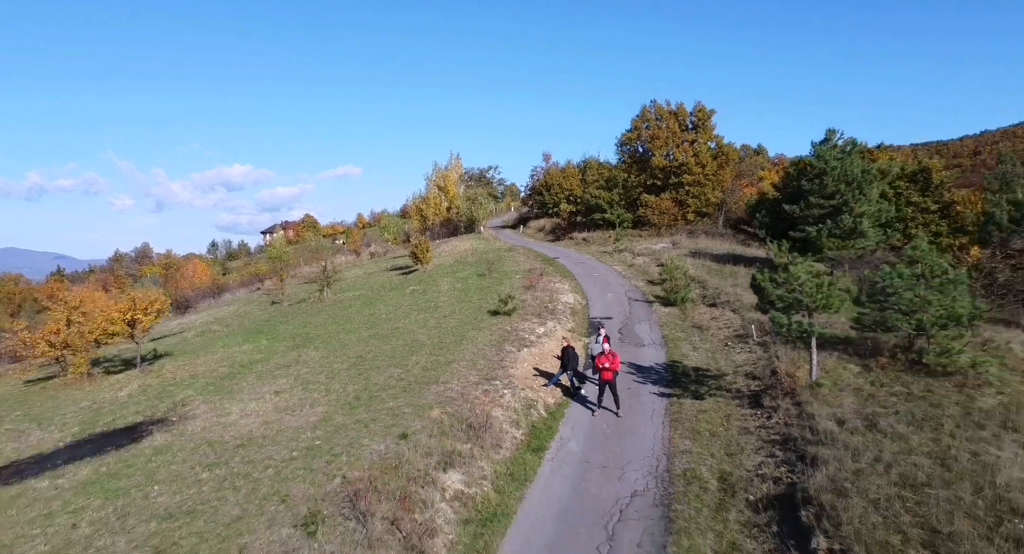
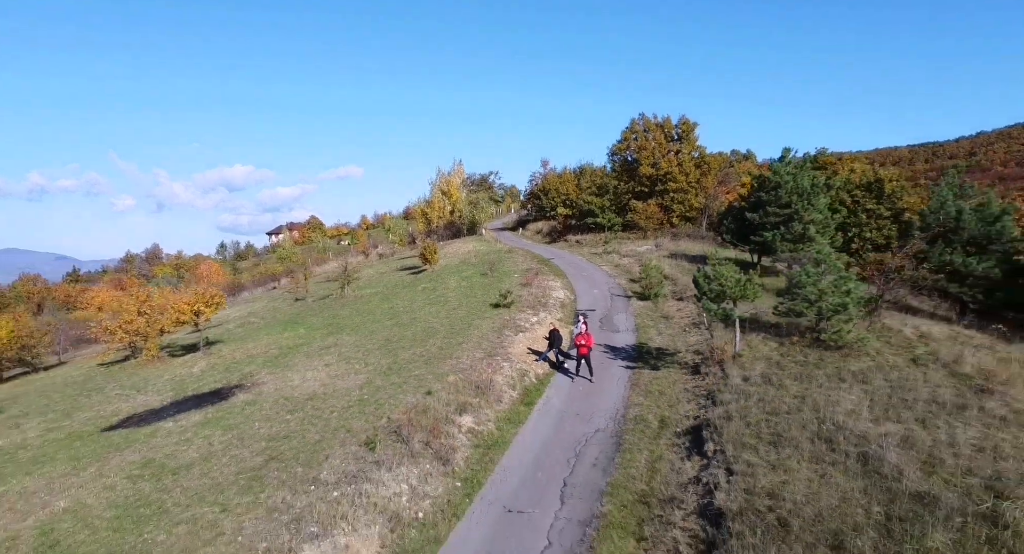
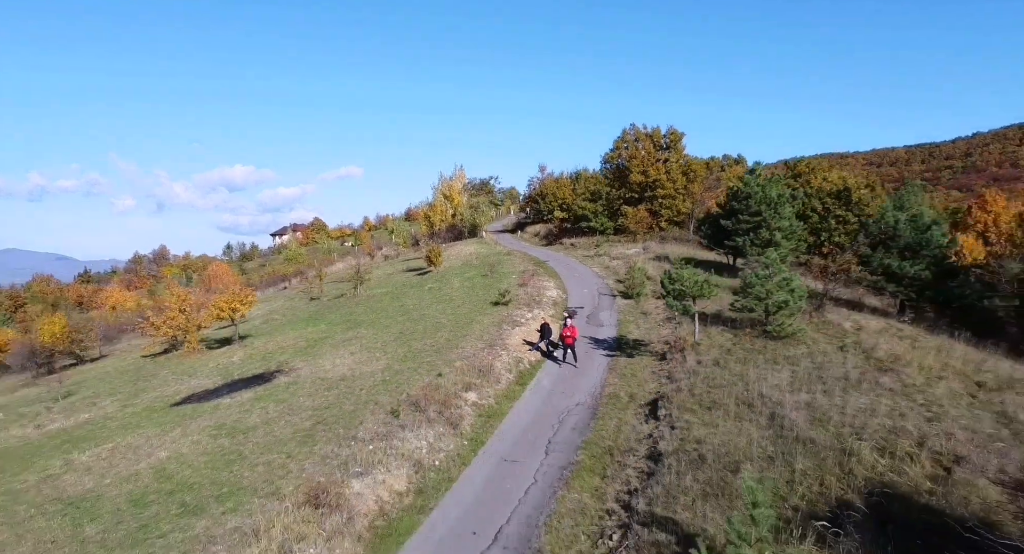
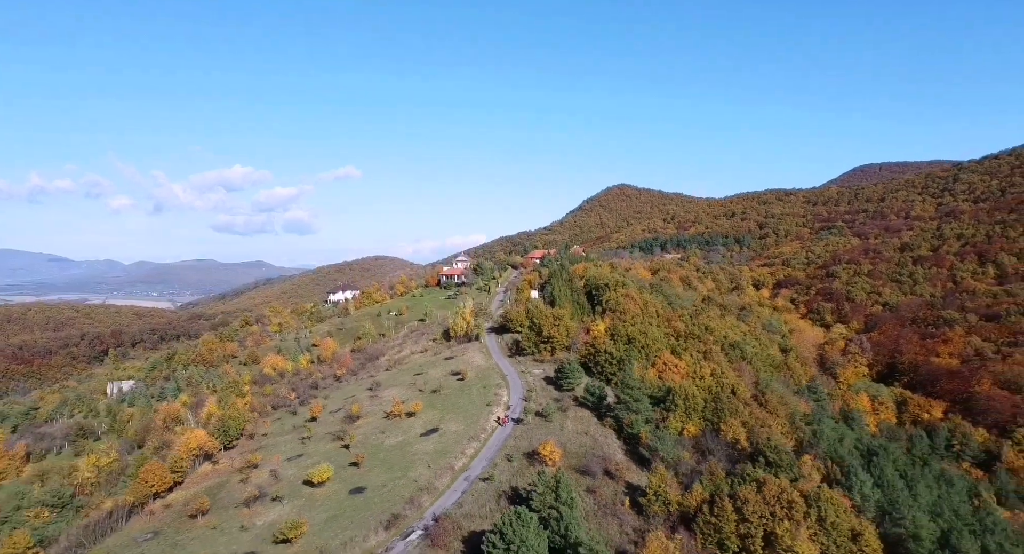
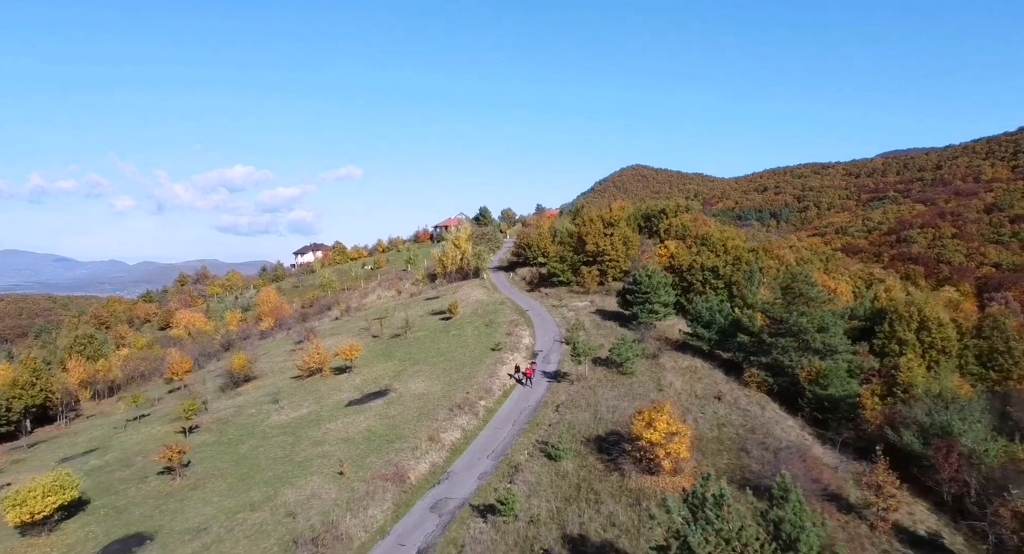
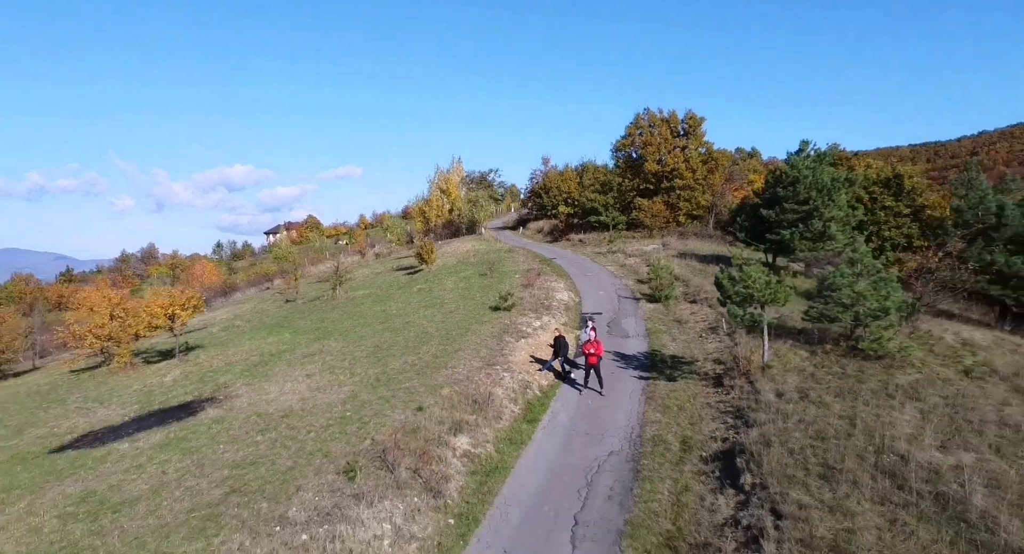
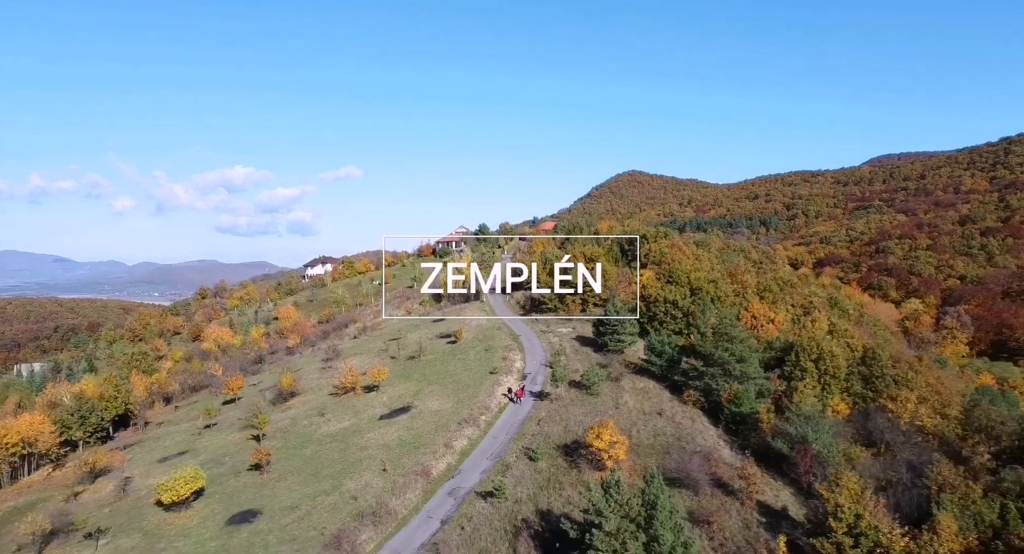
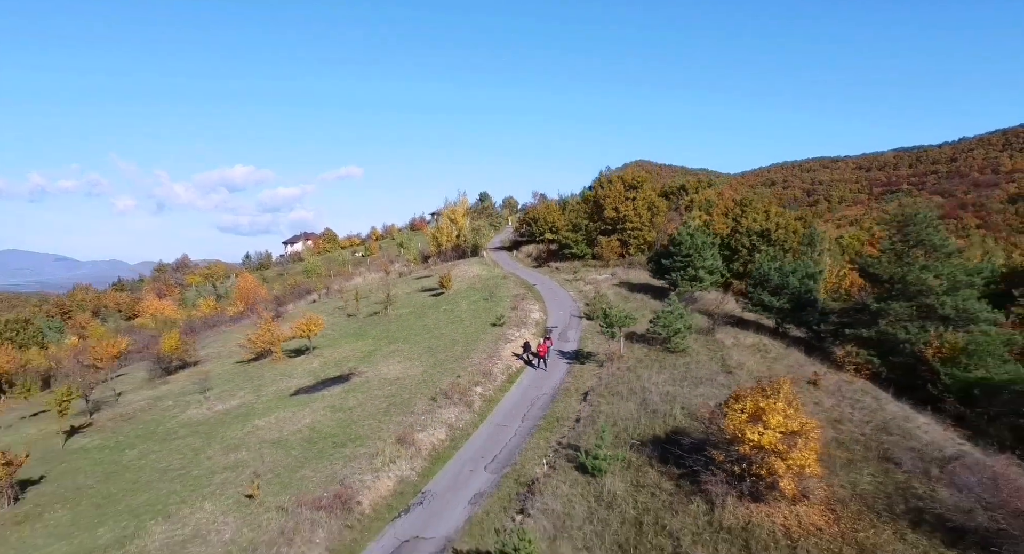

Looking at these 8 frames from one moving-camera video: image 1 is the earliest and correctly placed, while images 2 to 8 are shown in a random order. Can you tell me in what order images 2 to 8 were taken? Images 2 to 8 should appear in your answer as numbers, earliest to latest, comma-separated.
6, 2, 3, 8, 5, 7, 4
